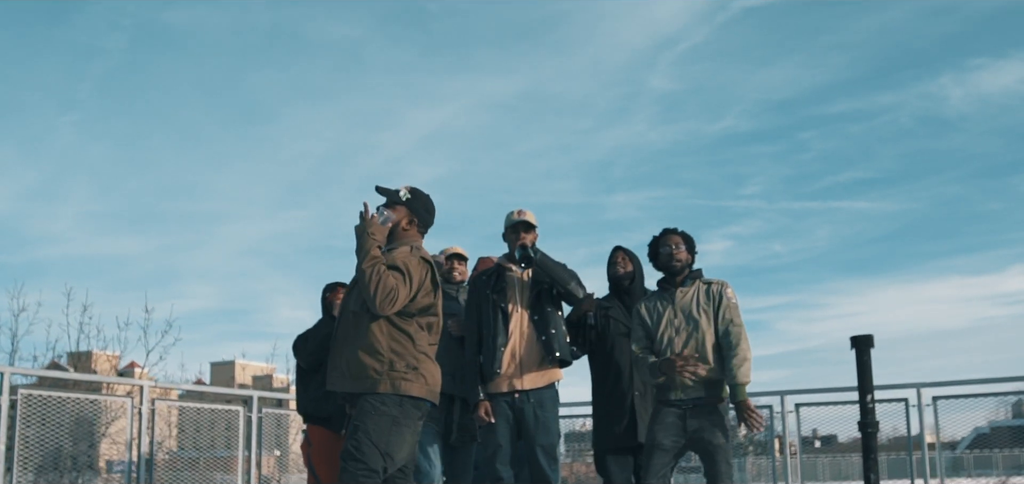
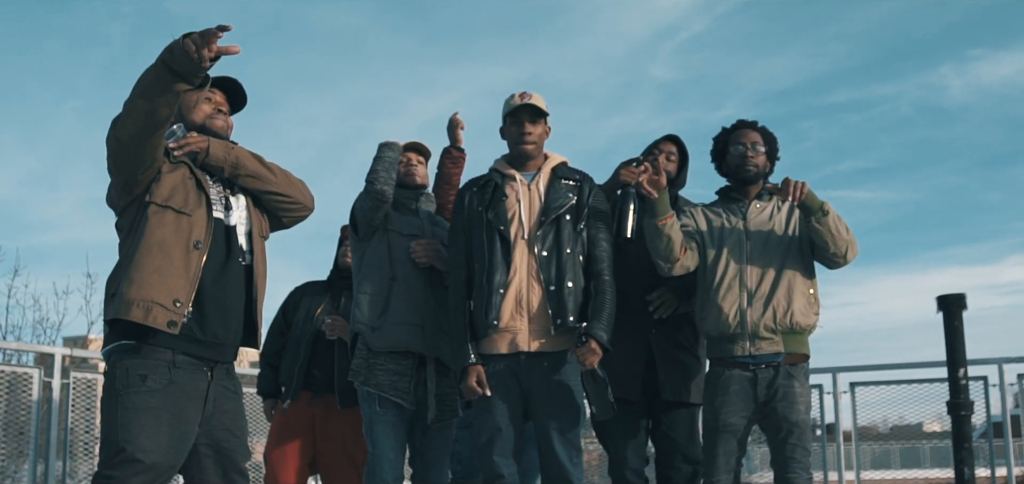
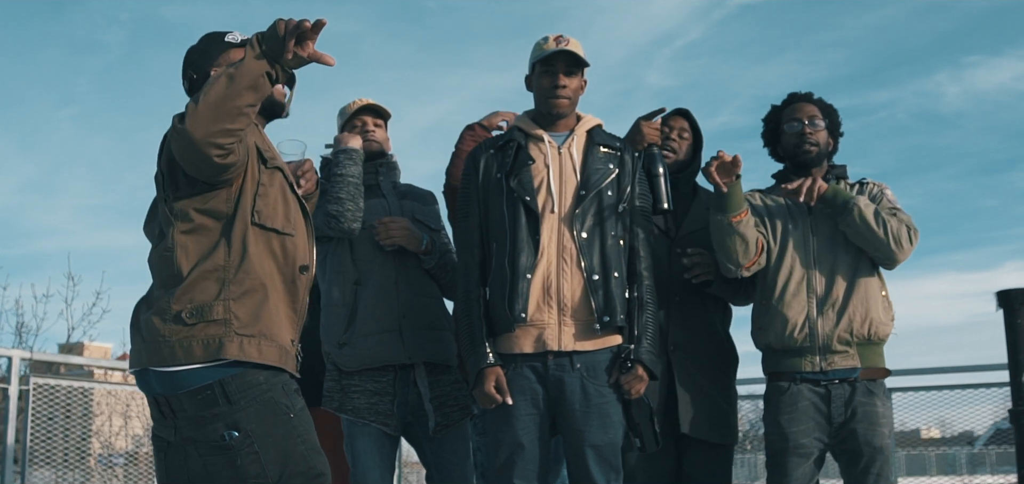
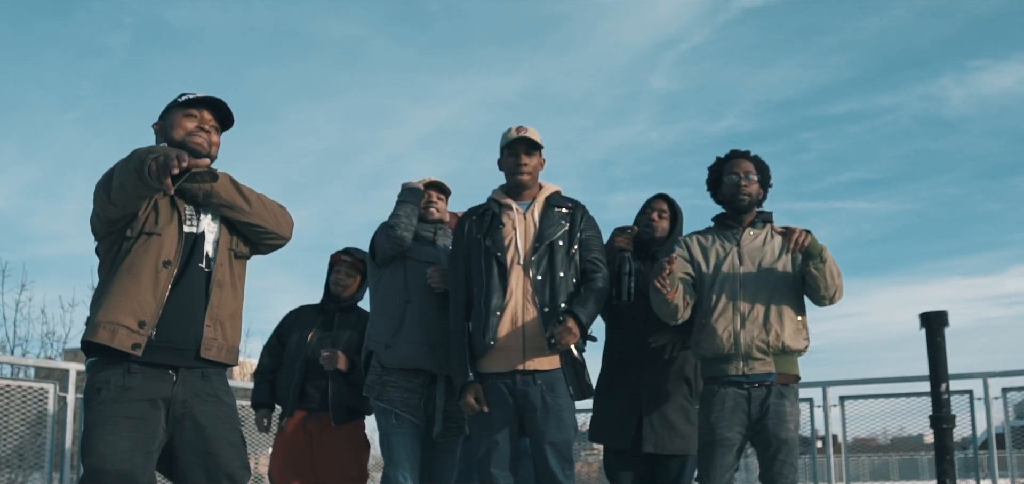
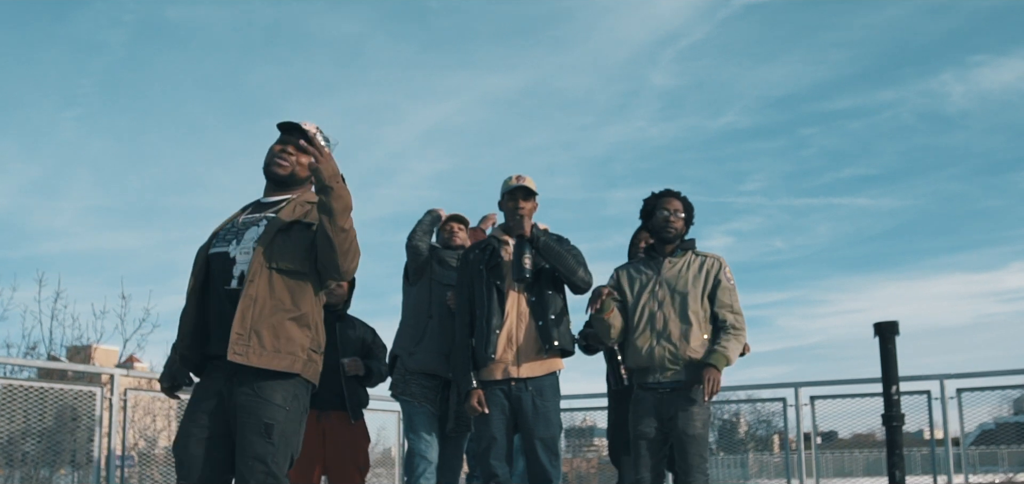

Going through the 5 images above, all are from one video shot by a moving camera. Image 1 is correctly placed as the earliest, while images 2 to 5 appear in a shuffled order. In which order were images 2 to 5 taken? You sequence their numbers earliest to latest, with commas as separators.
5, 4, 2, 3
